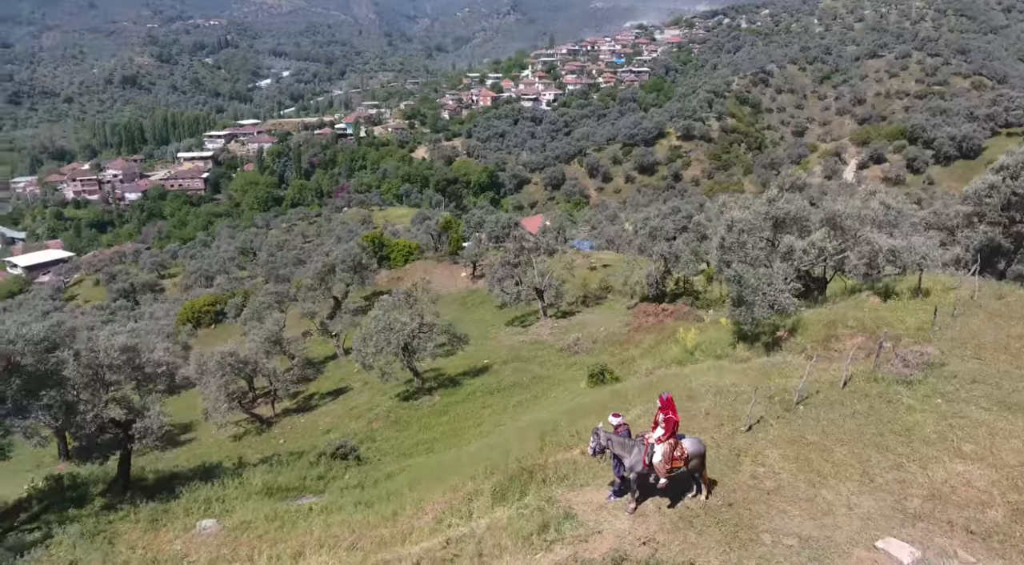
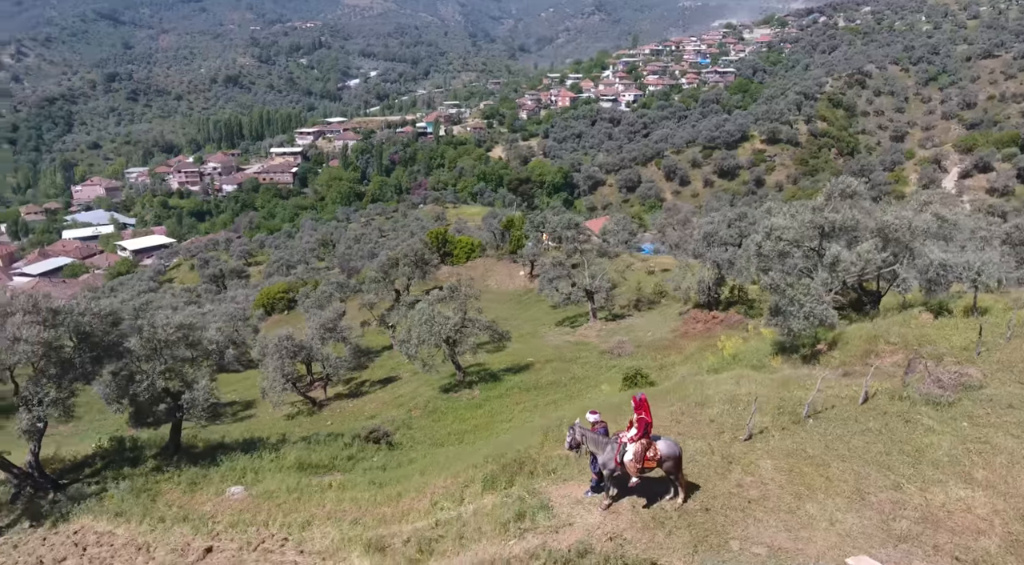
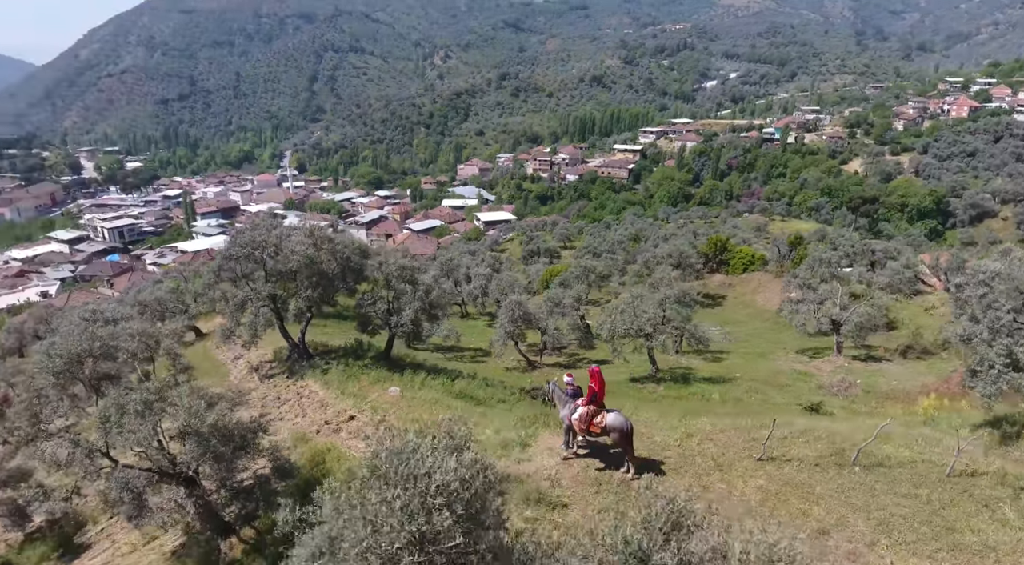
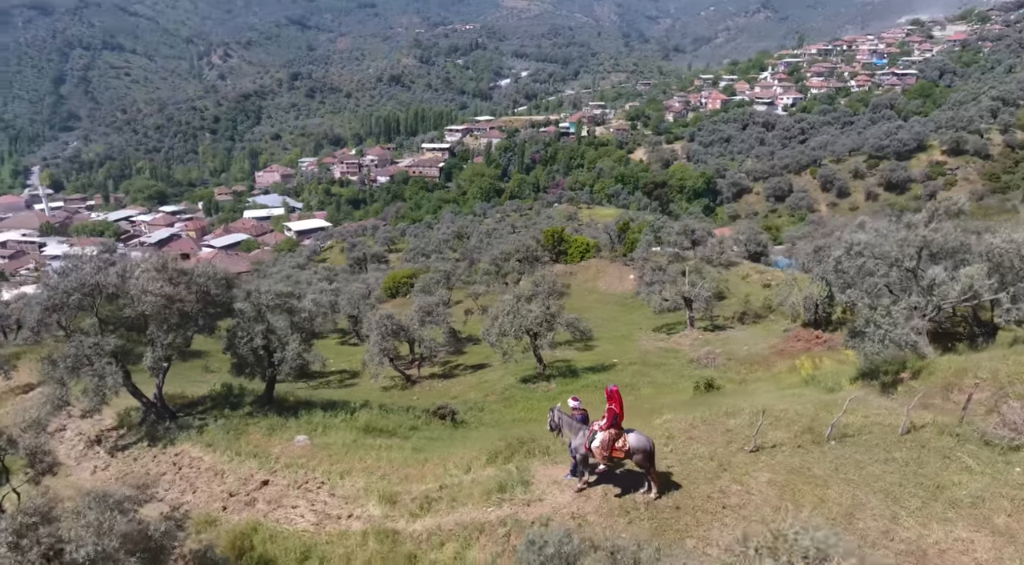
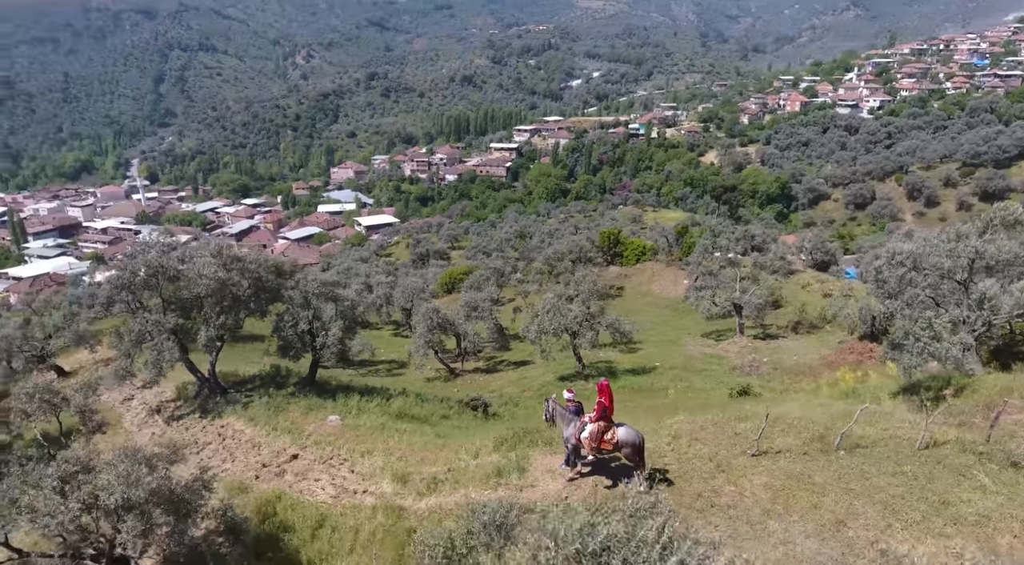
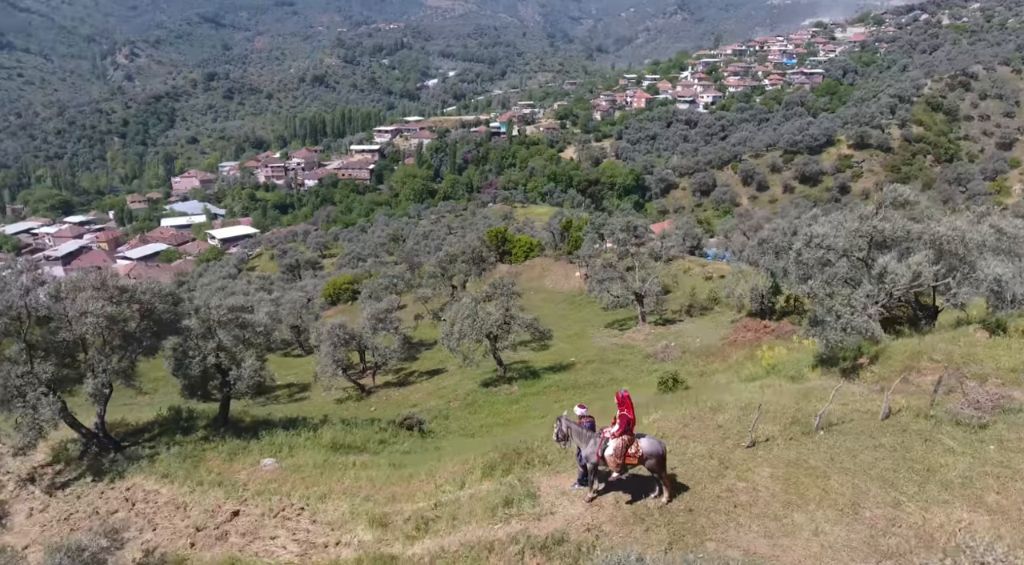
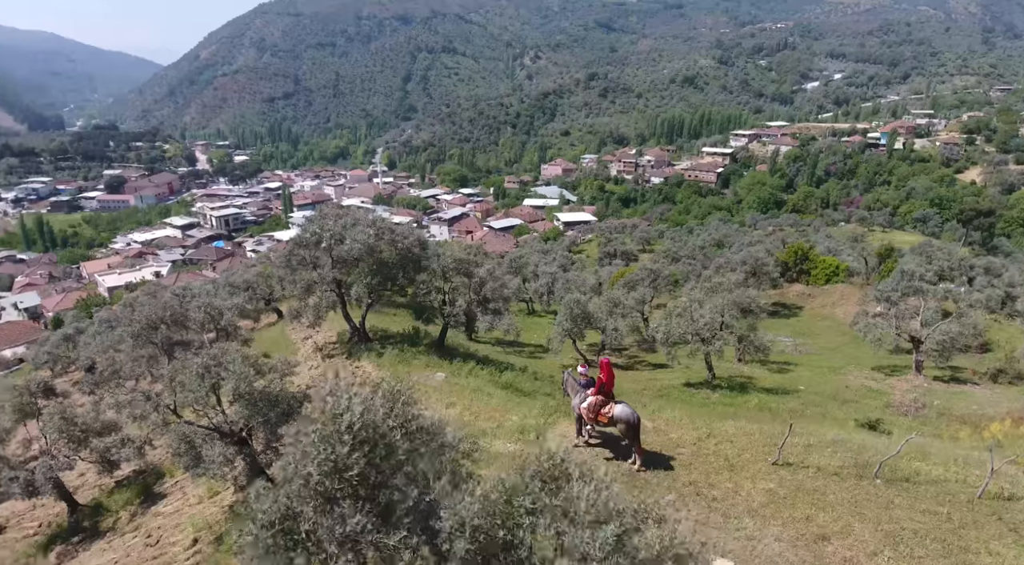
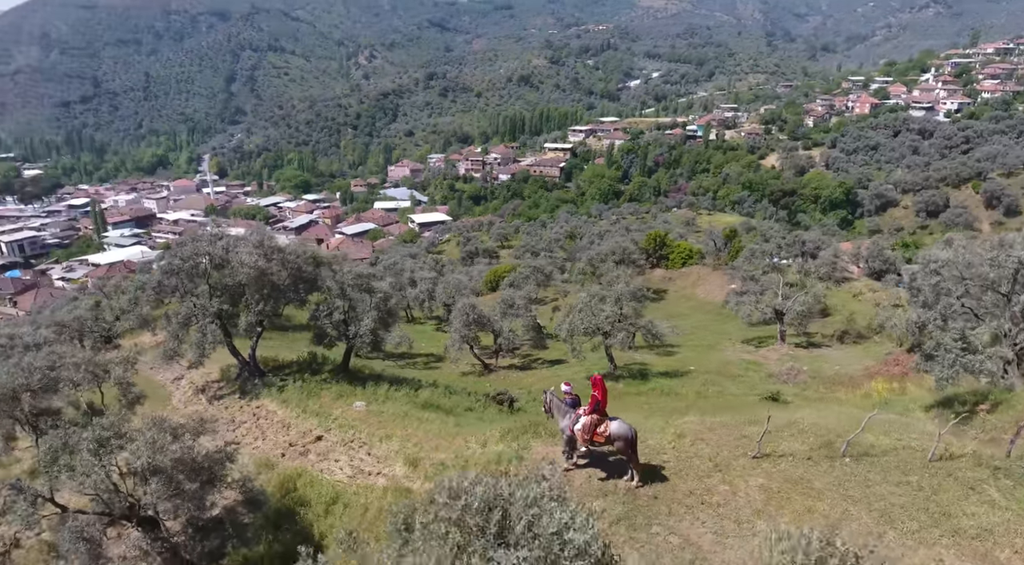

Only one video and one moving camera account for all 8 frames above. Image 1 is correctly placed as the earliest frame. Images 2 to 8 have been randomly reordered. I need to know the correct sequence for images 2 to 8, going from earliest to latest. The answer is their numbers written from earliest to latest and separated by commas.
2, 6, 4, 5, 8, 3, 7
